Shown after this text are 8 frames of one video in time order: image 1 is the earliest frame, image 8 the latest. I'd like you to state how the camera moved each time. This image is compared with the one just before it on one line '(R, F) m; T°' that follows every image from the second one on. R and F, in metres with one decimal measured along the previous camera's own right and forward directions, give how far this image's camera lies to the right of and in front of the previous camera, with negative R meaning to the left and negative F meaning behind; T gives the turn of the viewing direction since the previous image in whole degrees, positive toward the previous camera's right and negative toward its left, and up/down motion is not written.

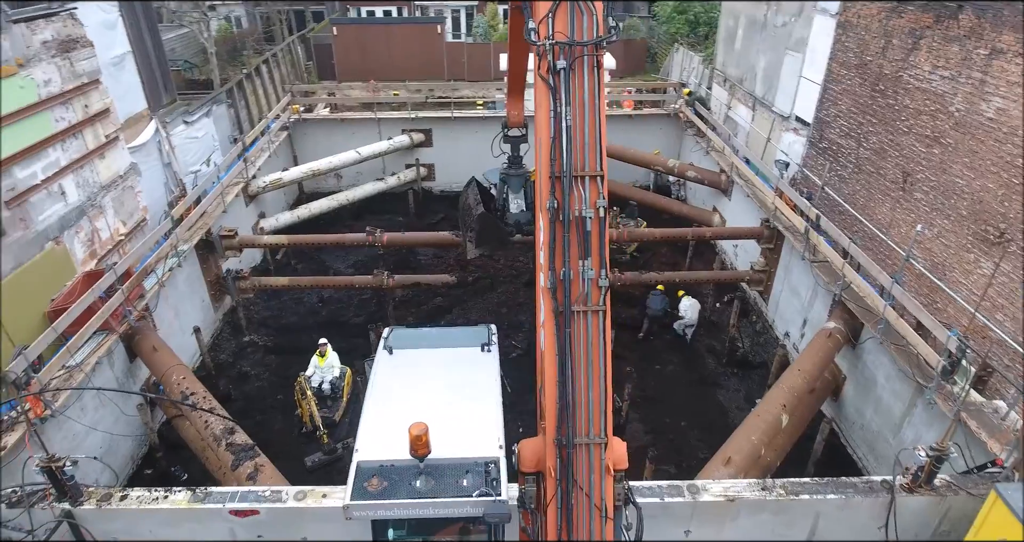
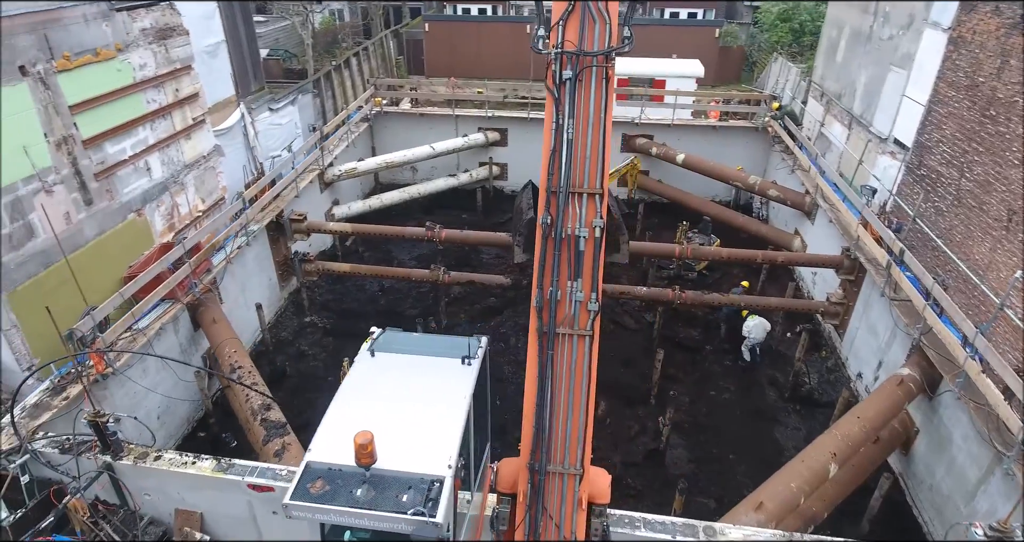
(+0.5, +0.2) m; -8°
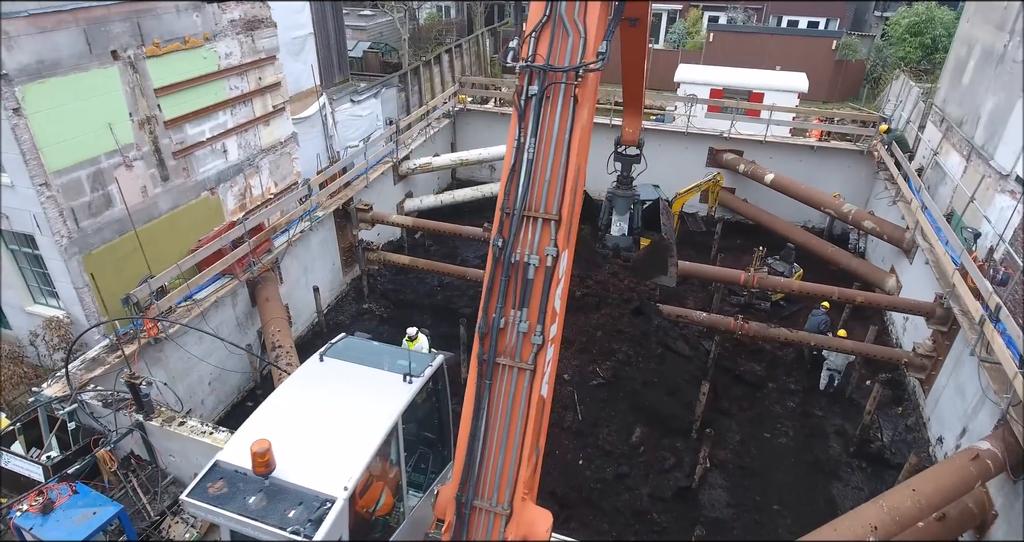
(+0.7, +0.2) m; -9°
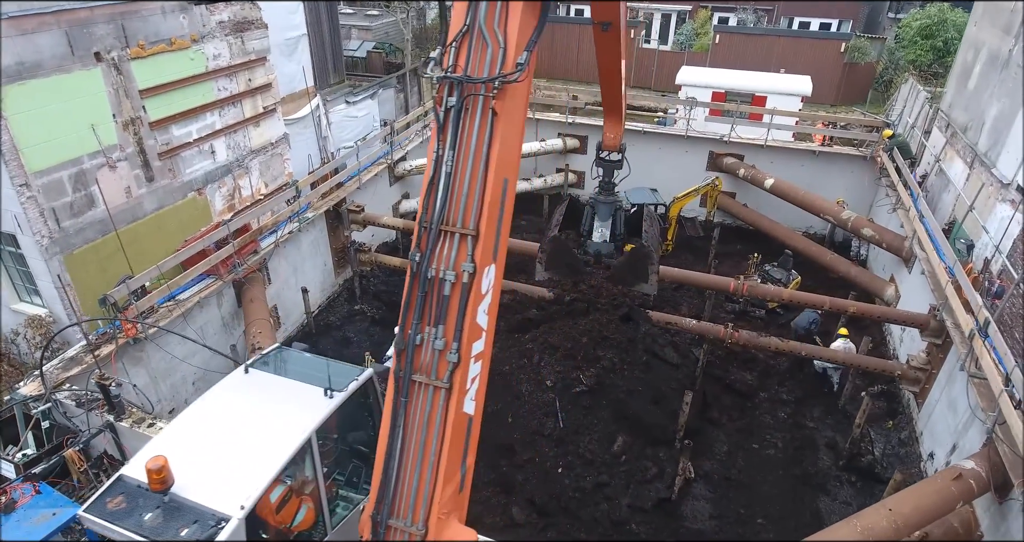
(+0.4, +0.1) m; -2°
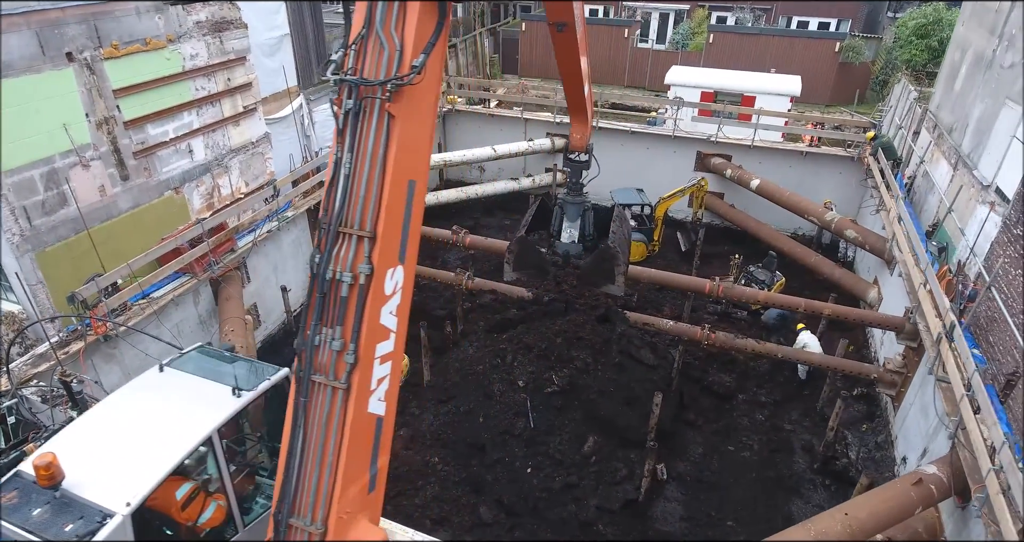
(+0.5, 0.0) m; -1°
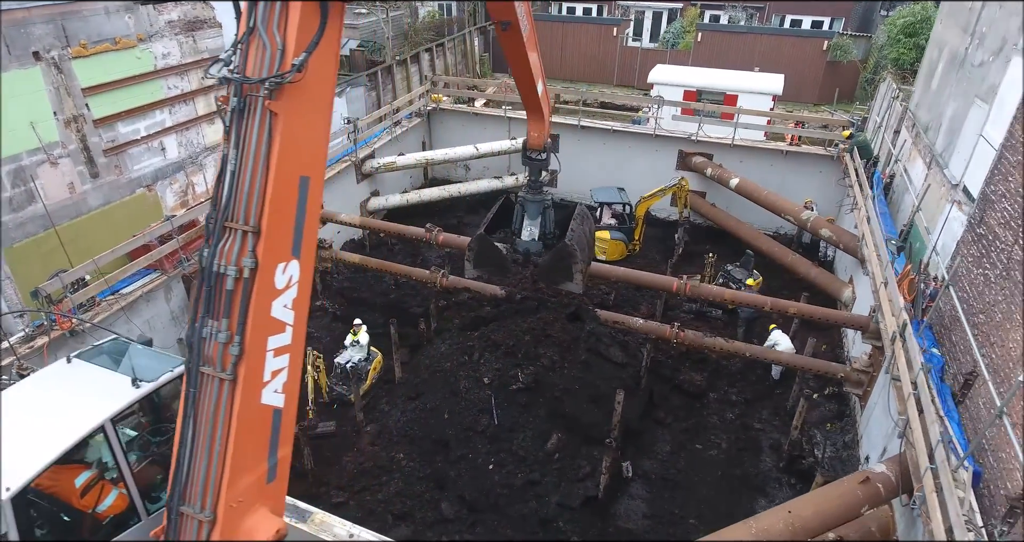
(+0.6, 0.0) m; -1°
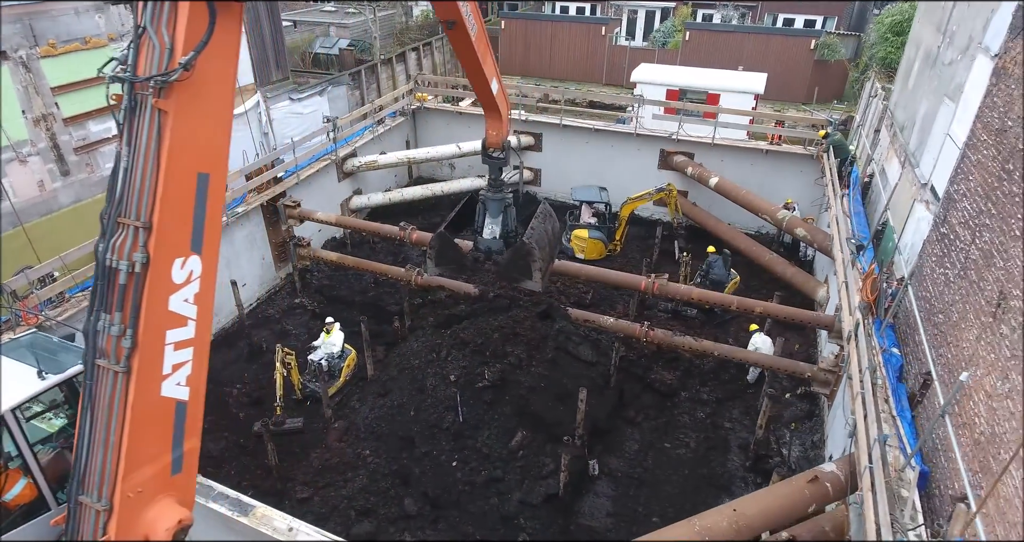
(+0.6, 0.0) m; -1°
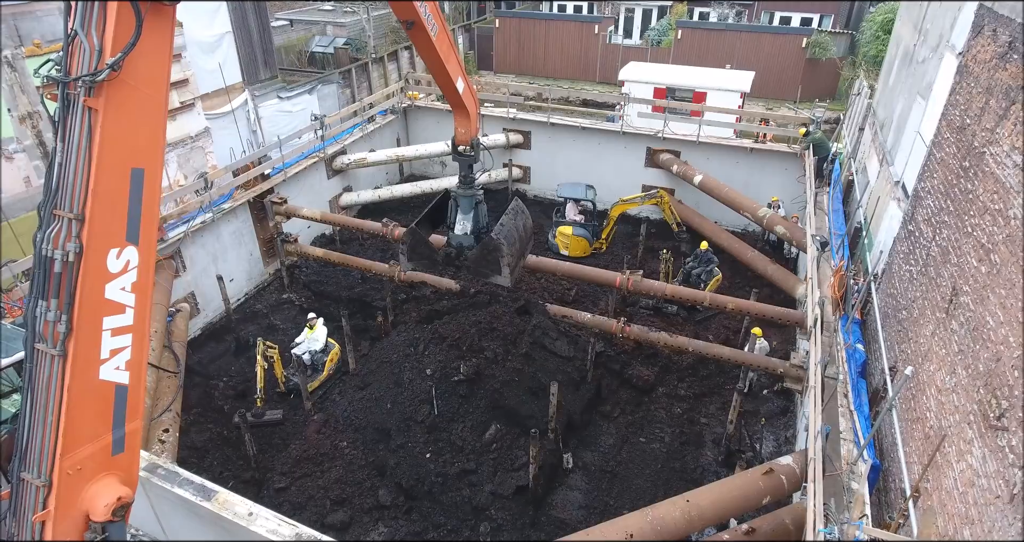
(+0.5, -0.1) m; -1°
